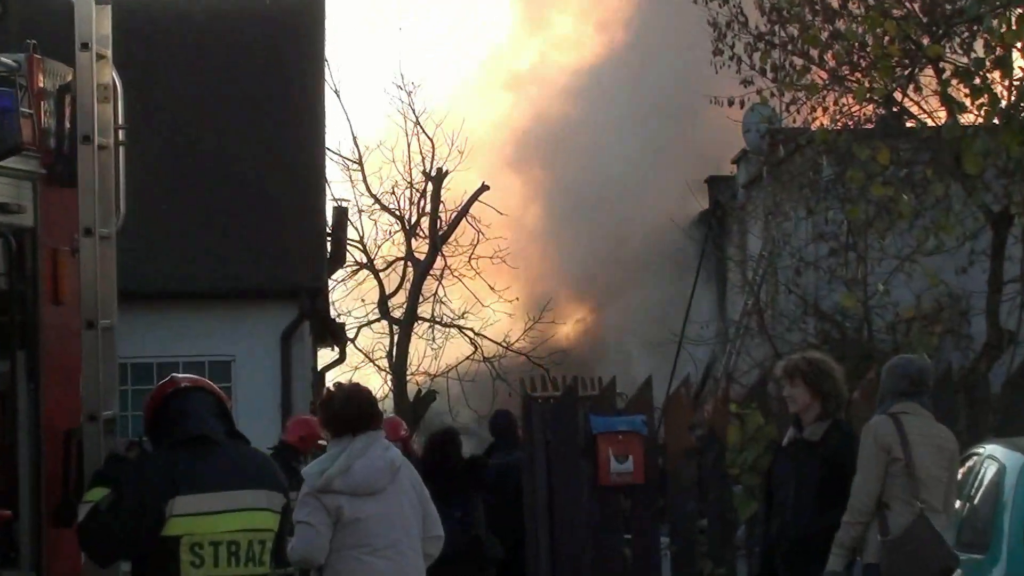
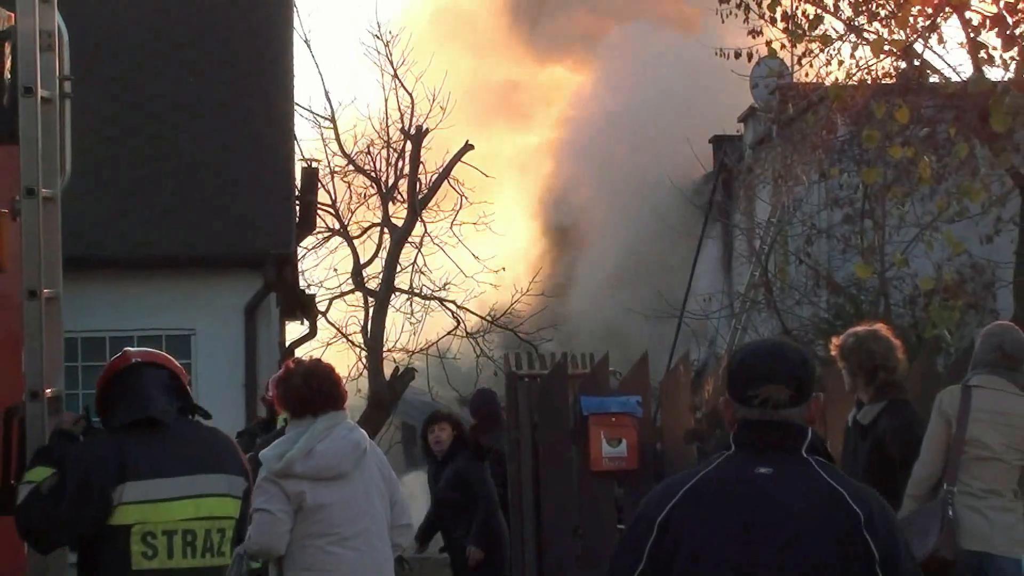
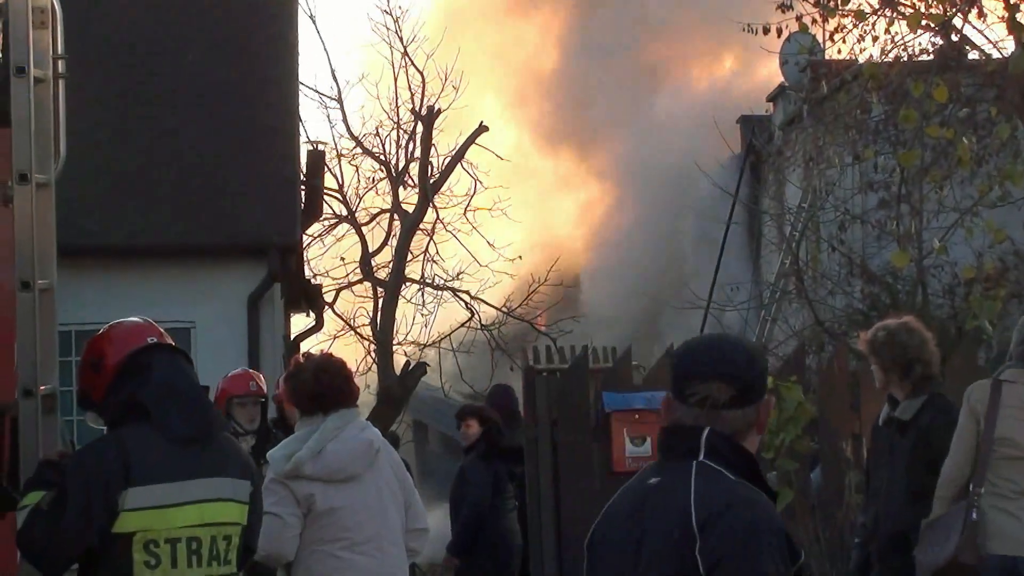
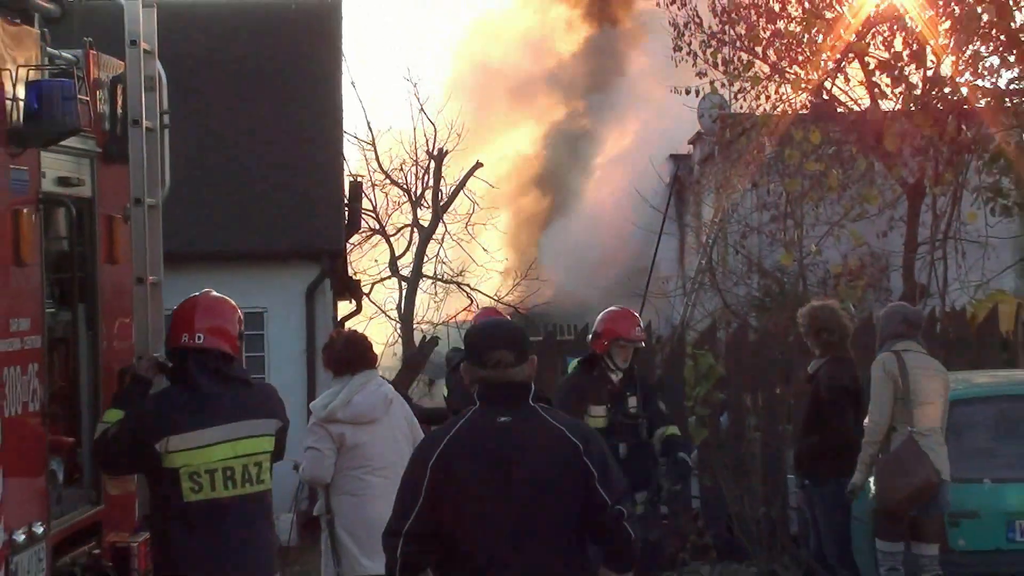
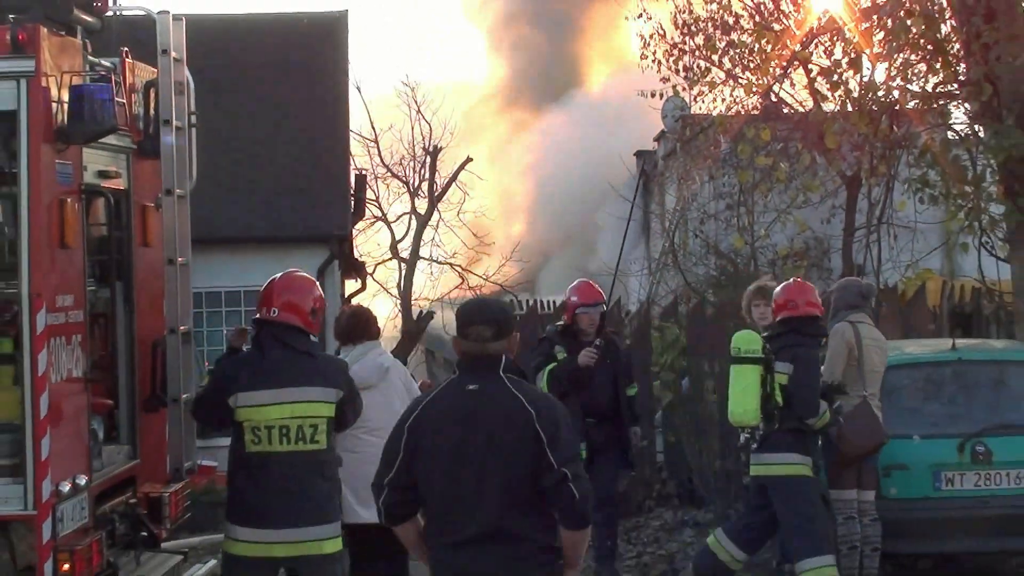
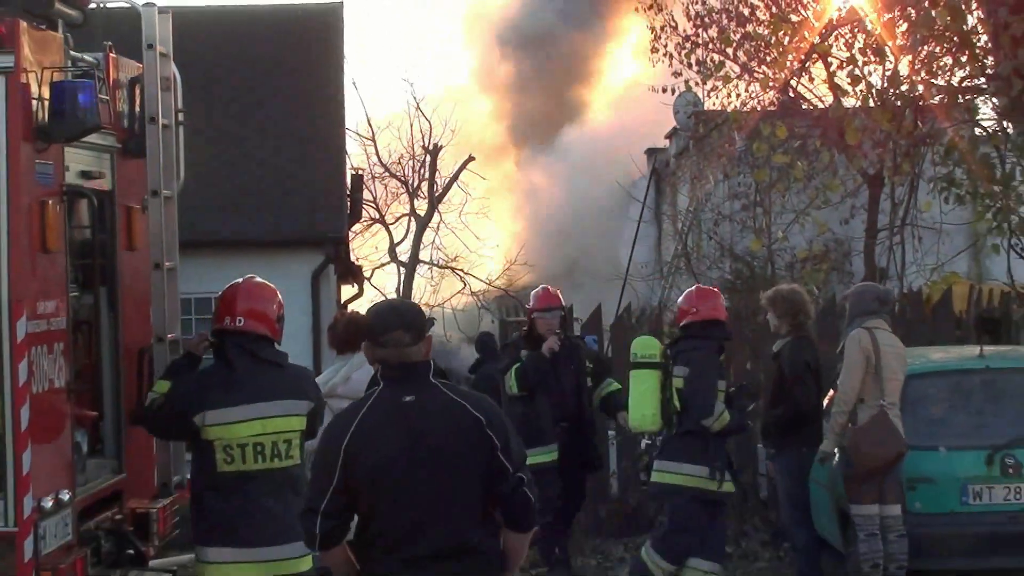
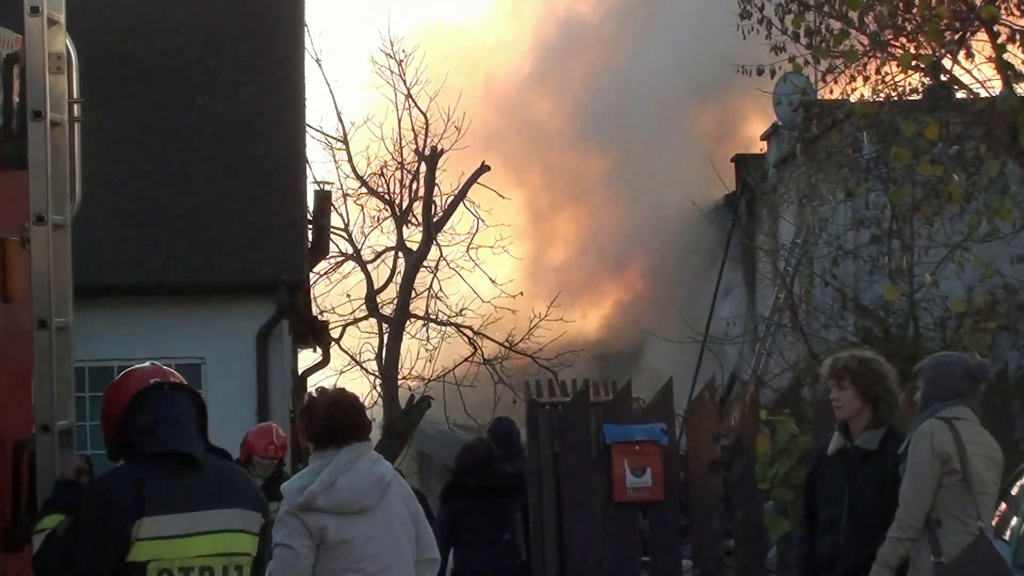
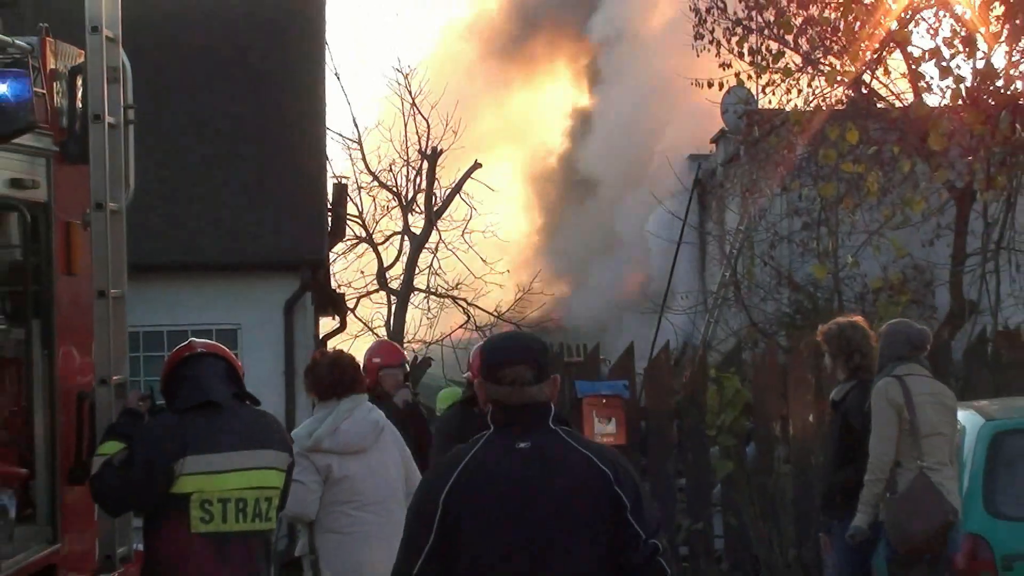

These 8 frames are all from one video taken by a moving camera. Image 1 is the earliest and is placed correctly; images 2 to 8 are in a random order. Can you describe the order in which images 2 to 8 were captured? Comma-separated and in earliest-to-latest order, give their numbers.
7, 3, 2, 8, 4, 6, 5
